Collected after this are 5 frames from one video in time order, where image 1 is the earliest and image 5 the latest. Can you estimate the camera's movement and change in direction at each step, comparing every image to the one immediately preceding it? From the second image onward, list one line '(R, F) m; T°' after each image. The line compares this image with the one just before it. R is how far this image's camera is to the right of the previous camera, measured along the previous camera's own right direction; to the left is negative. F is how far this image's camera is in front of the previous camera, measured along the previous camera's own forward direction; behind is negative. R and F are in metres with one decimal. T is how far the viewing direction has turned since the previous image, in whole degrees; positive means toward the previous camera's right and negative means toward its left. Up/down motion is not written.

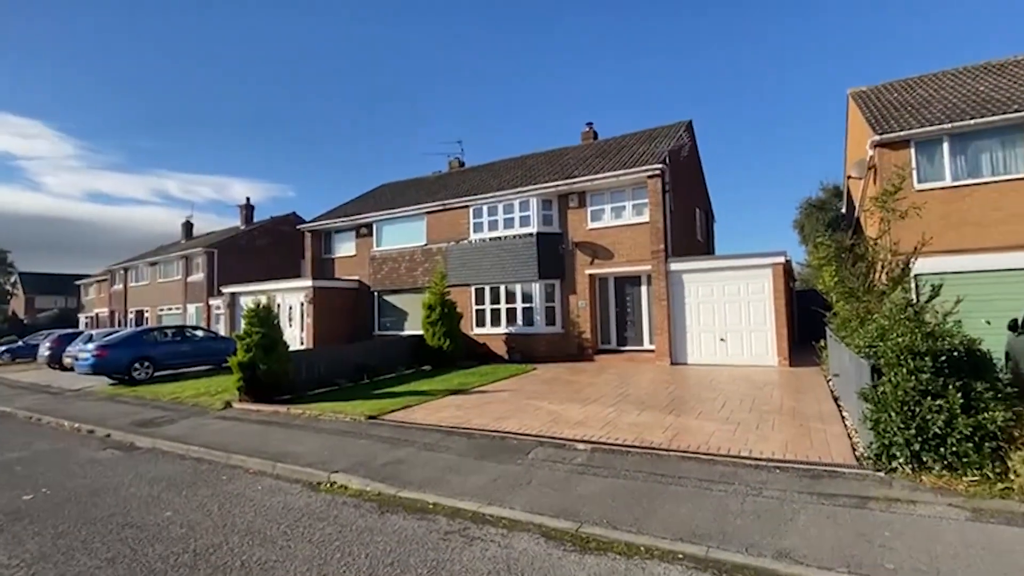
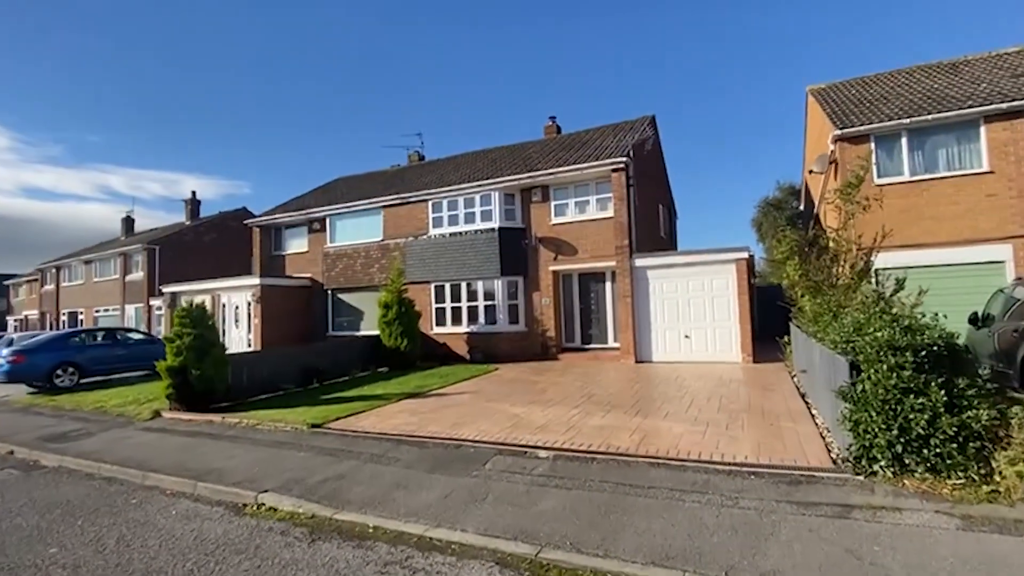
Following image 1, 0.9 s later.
(+0.1, +0.6) m; +4°
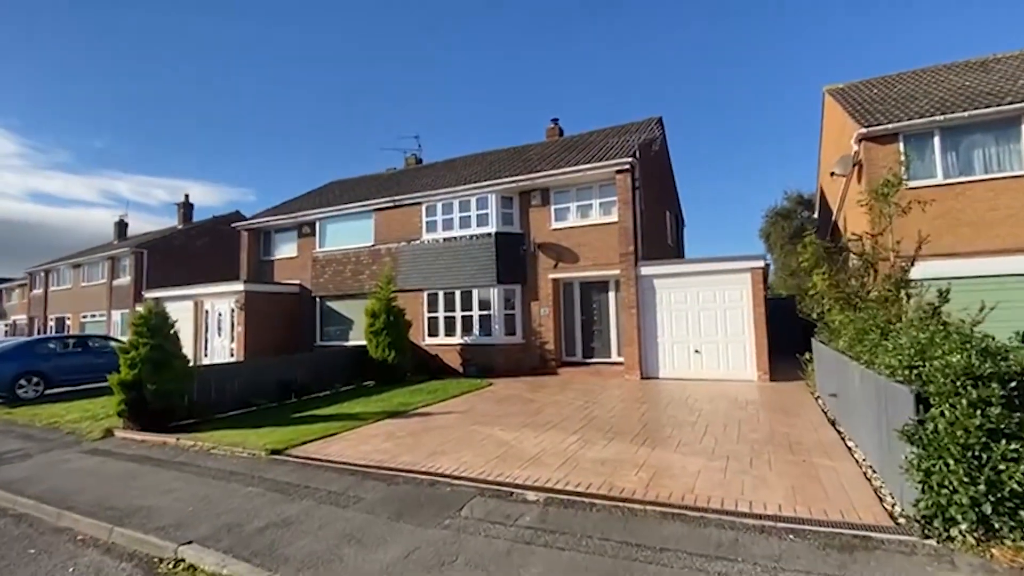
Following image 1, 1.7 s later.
(+0.2, +1.1) m; 0°
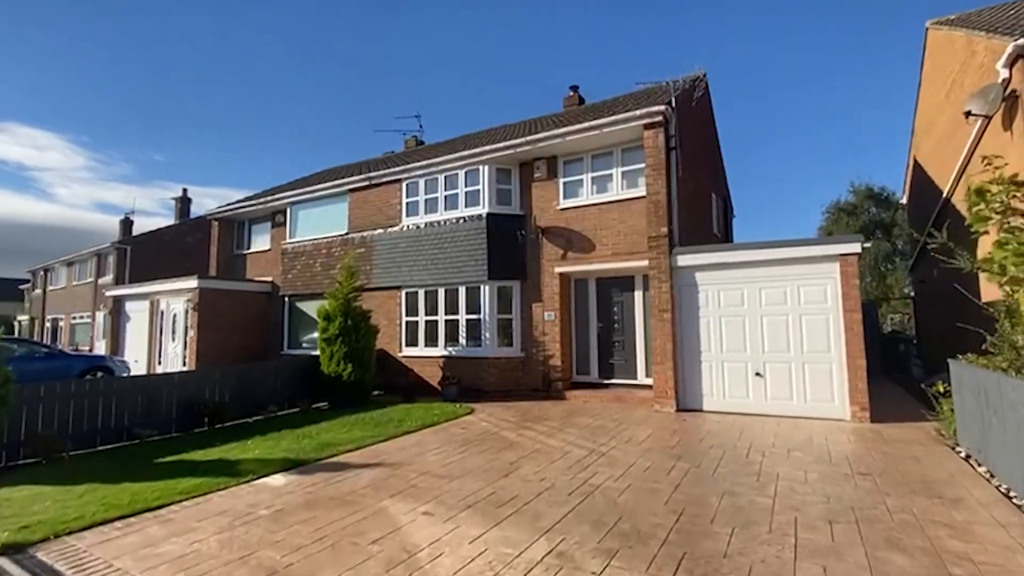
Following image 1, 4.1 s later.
(+1.0, +3.6) m; -4°
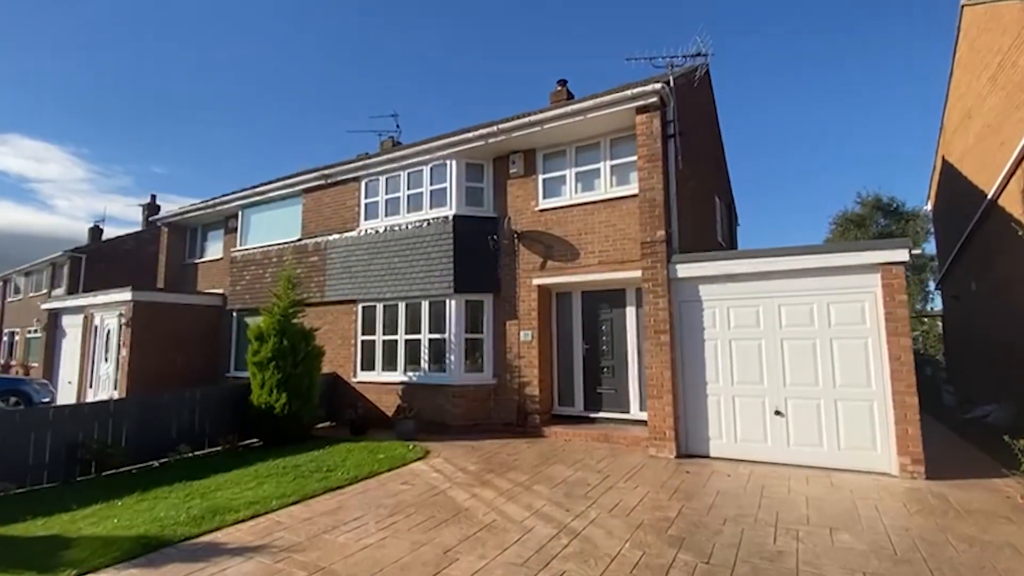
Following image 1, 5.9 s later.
(+0.6, +1.8) m; 0°
